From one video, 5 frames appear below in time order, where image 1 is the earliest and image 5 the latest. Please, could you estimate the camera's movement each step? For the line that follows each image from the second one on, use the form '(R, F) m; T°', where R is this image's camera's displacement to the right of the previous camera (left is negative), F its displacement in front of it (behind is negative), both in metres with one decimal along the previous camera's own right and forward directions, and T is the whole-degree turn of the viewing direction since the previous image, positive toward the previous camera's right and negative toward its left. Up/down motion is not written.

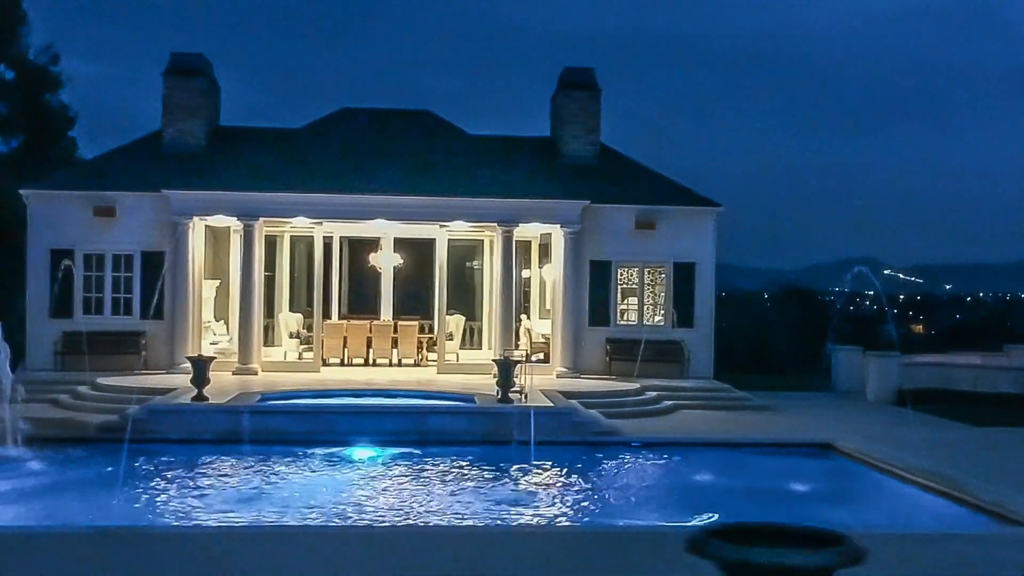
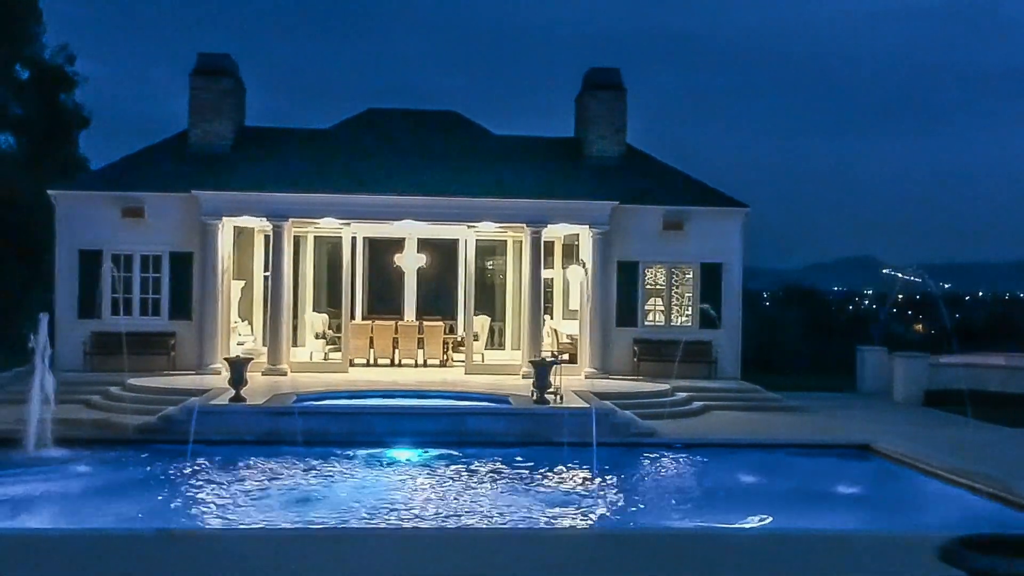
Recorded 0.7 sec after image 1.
(-0.8, 0.0) m; 0°
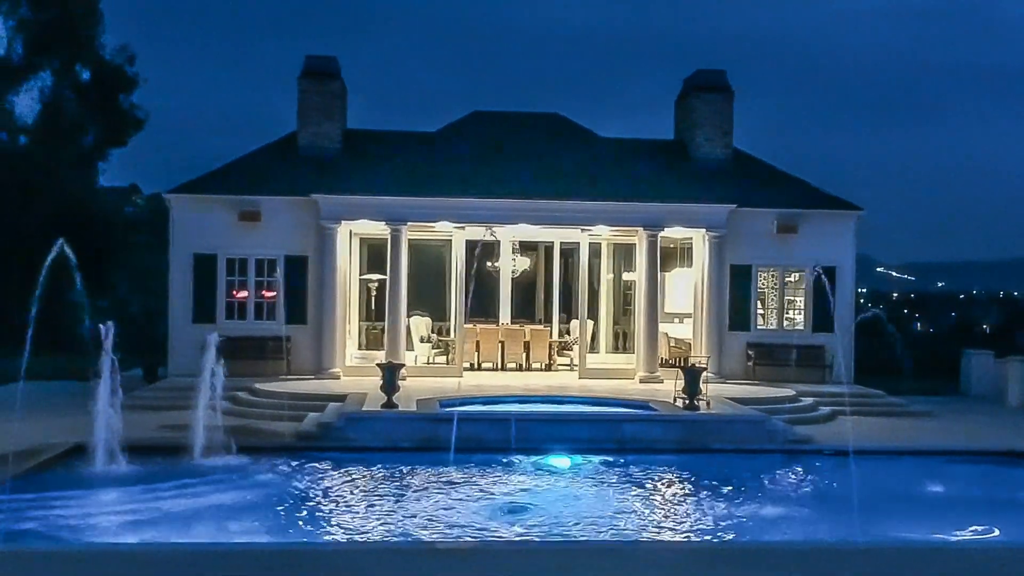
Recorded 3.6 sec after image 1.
(-3.4, +0.1) m; 0°
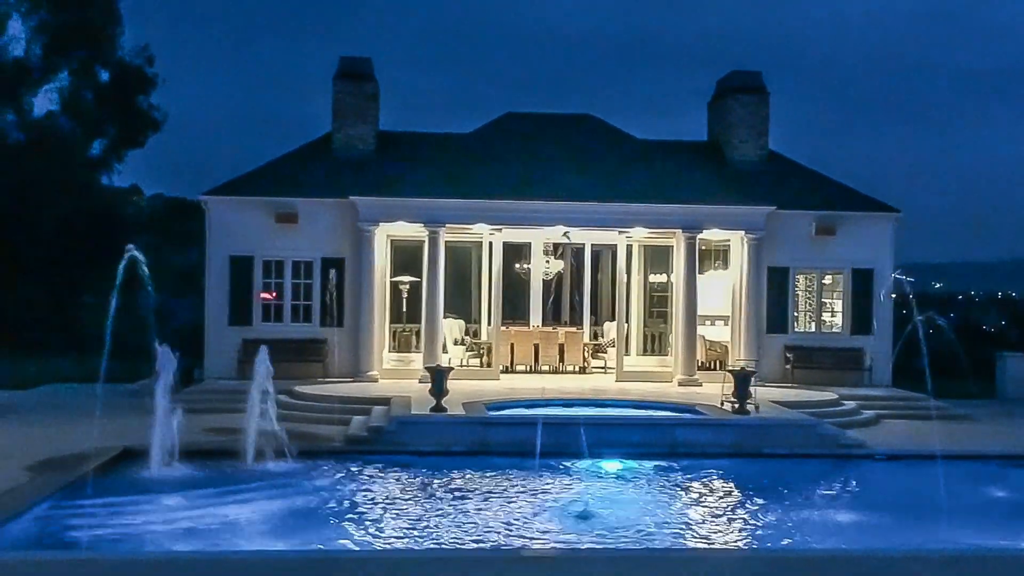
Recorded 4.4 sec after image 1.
(-1.1, +0.1) m; 0°
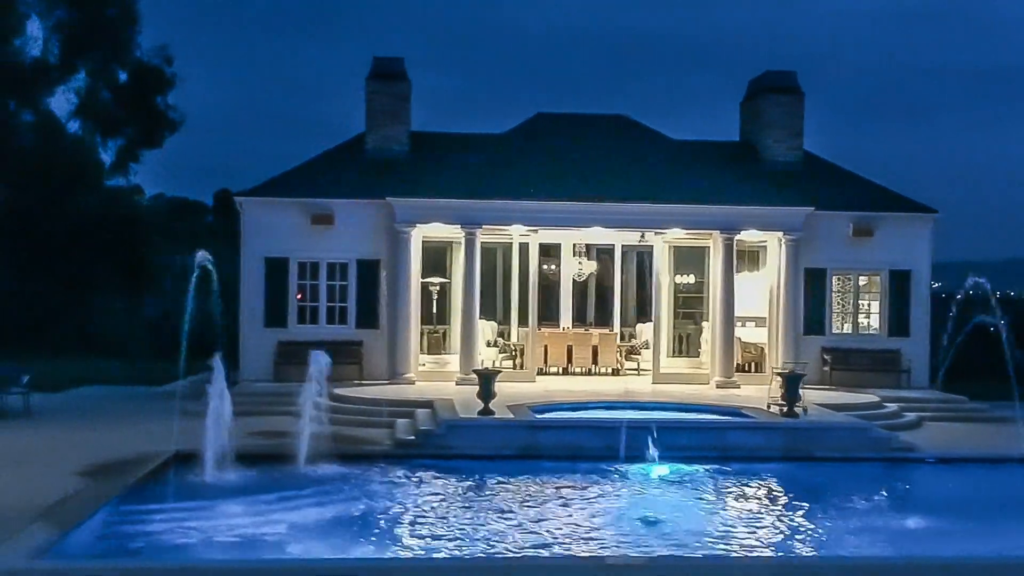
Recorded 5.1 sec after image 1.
(-1.0, +0.2) m; 0°
